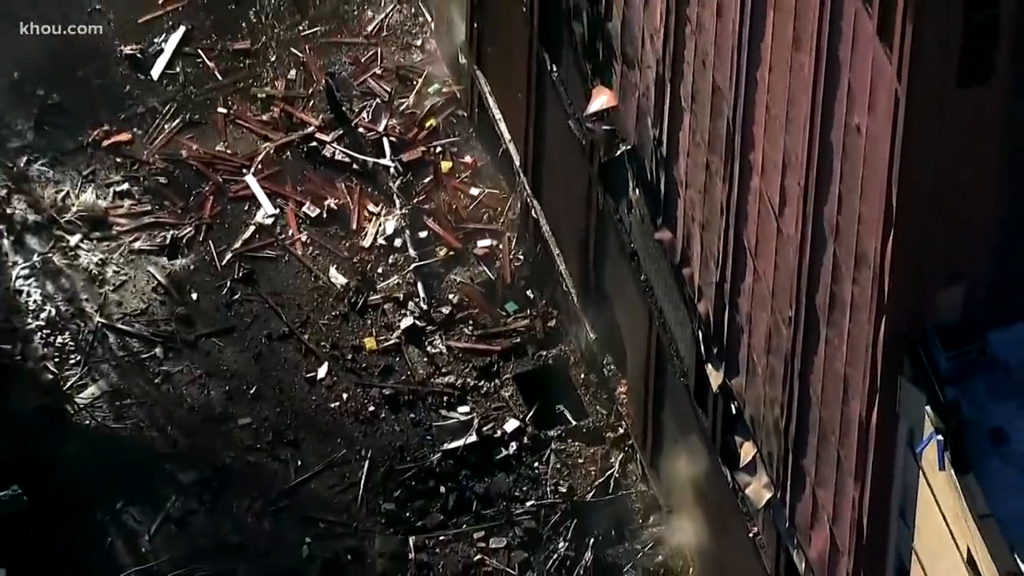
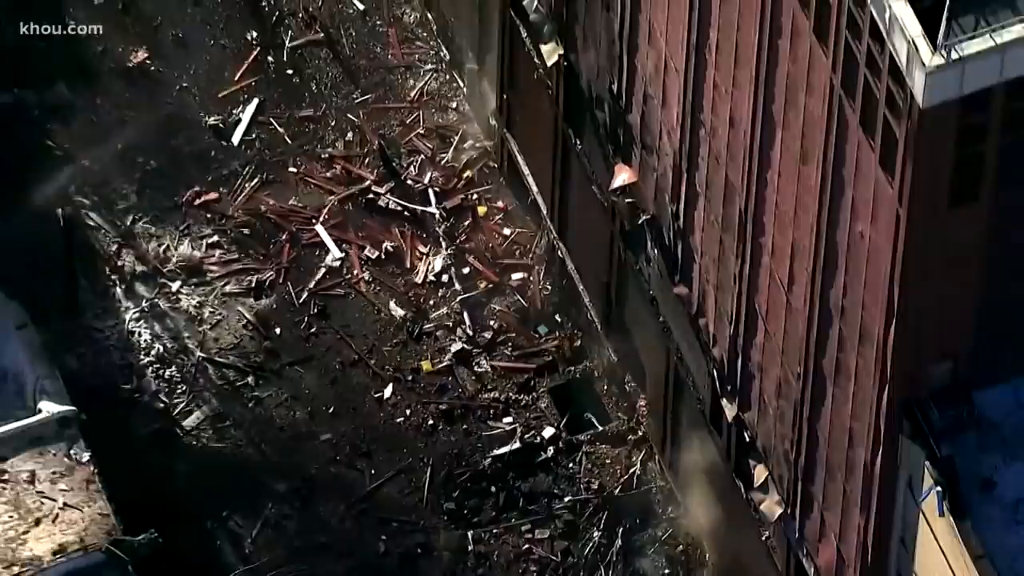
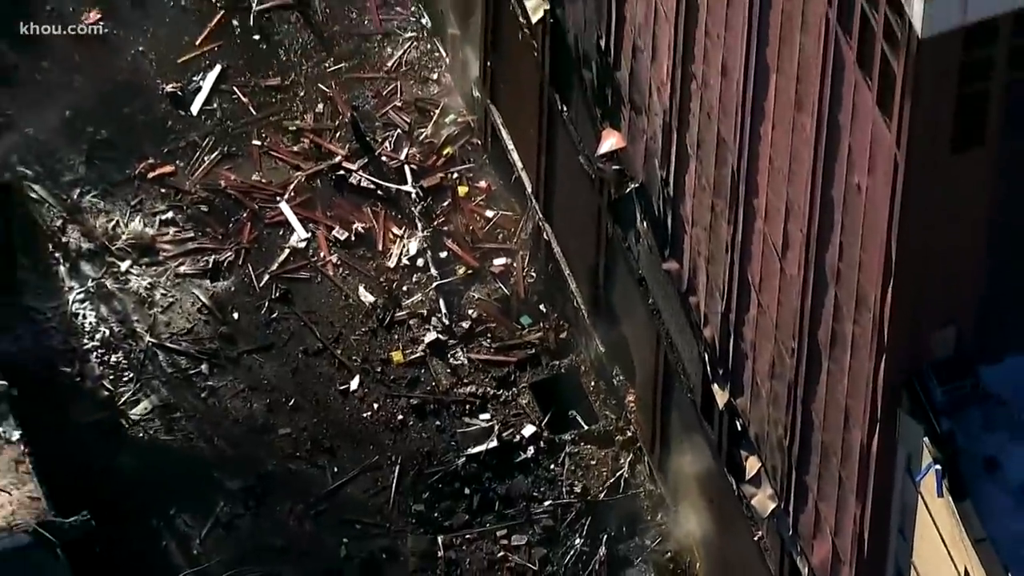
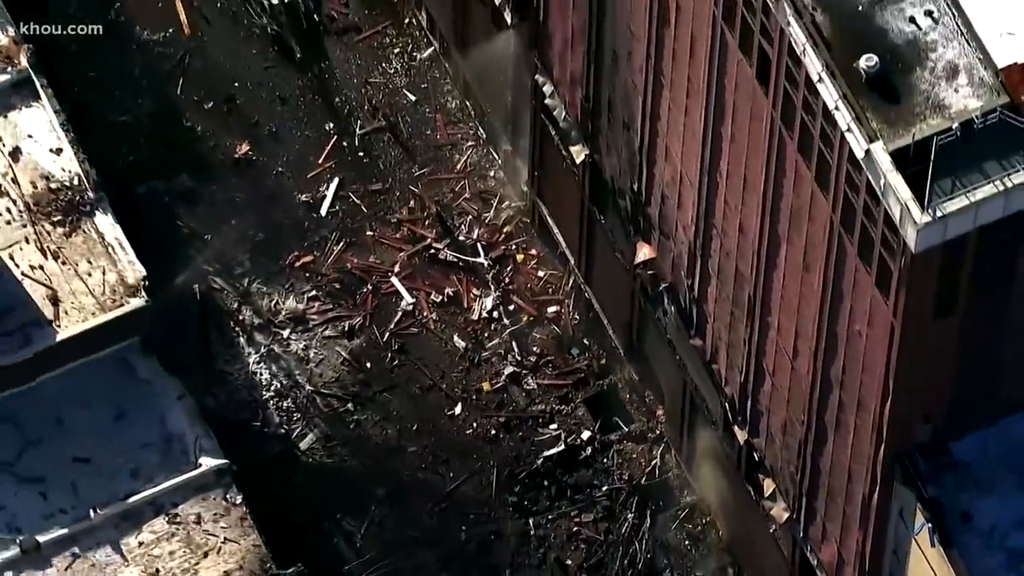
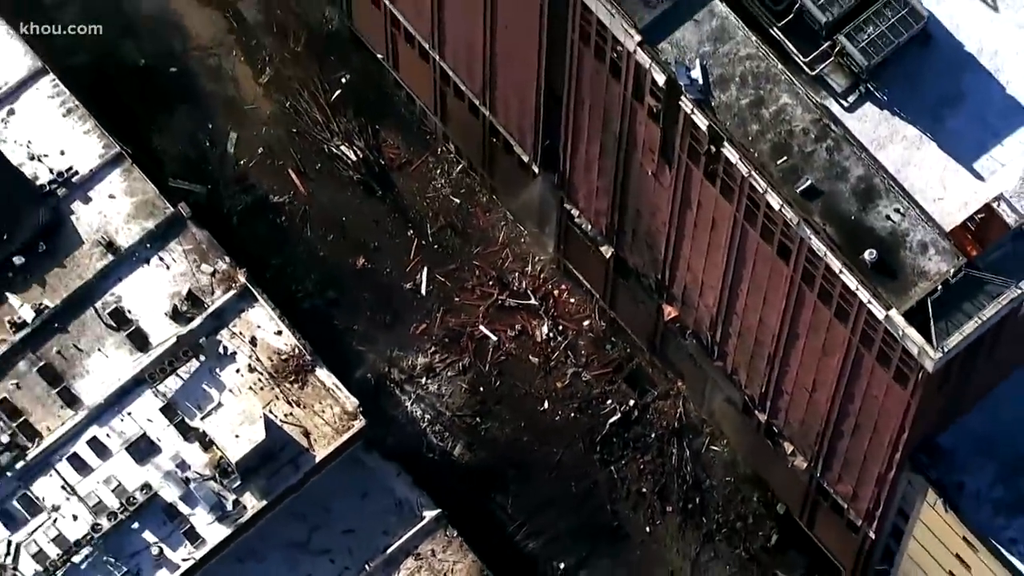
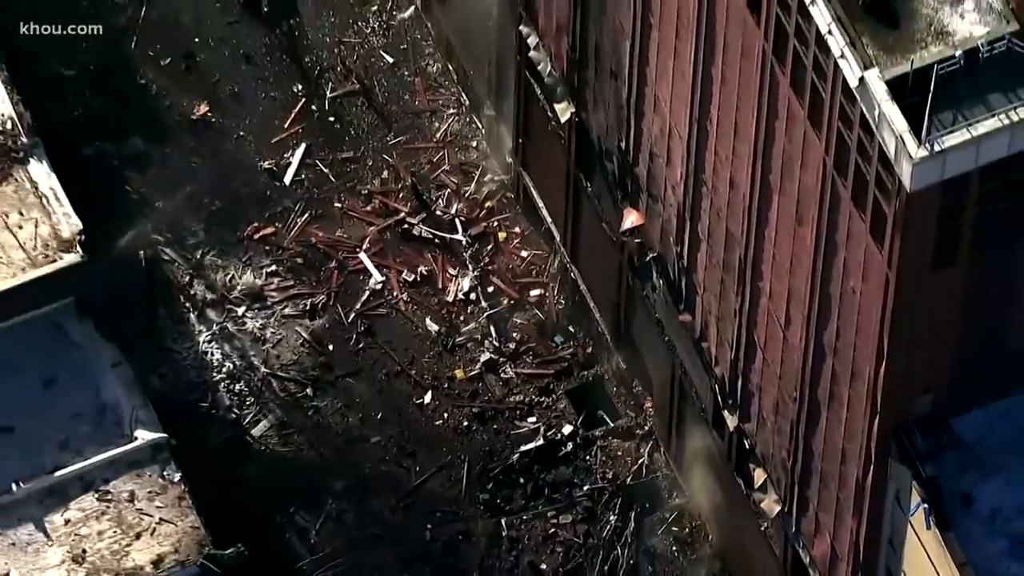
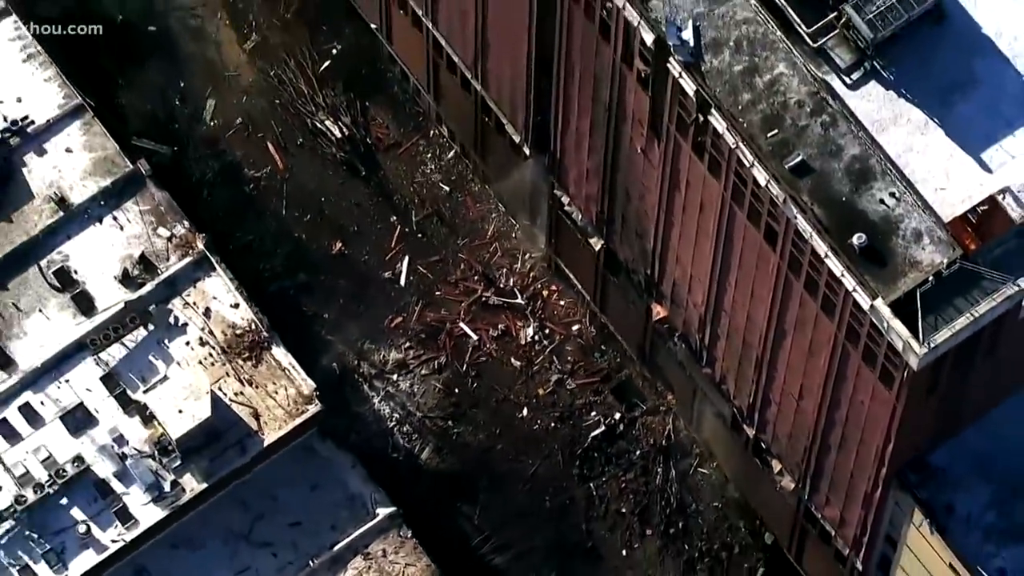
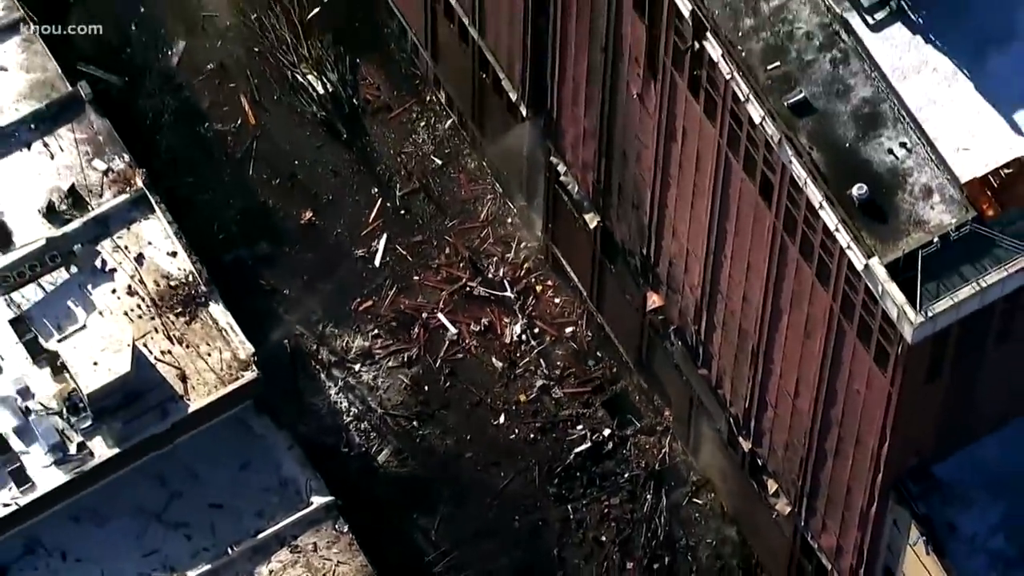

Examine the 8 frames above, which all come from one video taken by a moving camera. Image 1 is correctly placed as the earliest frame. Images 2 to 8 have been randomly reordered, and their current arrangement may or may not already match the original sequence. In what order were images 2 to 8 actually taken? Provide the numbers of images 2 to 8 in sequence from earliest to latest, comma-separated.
3, 2, 6, 4, 8, 7, 5
